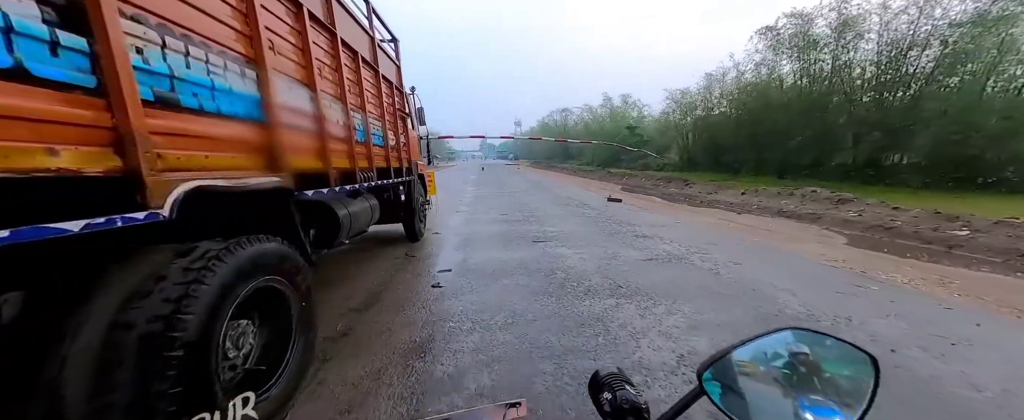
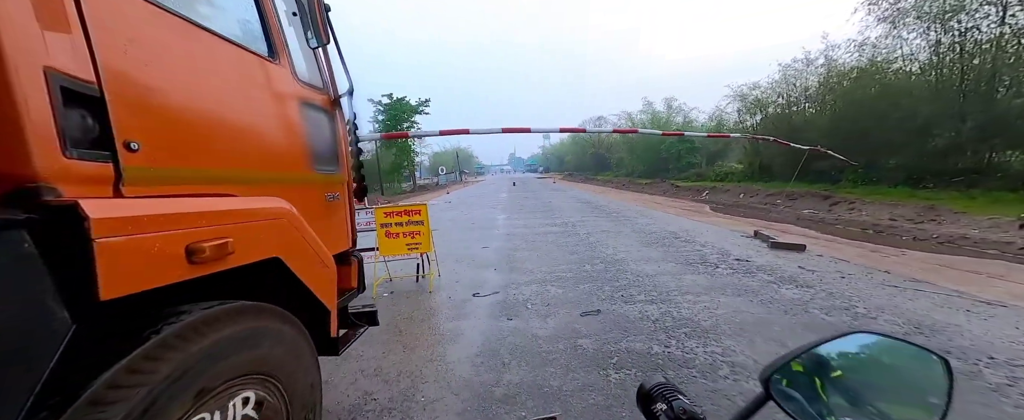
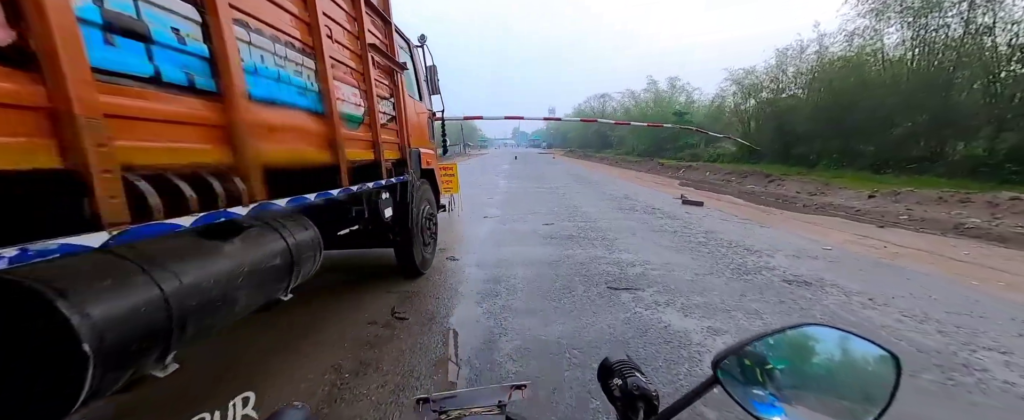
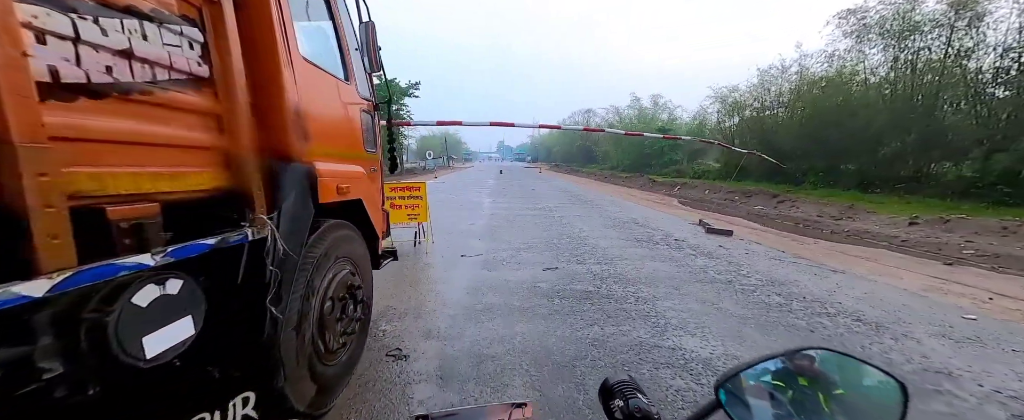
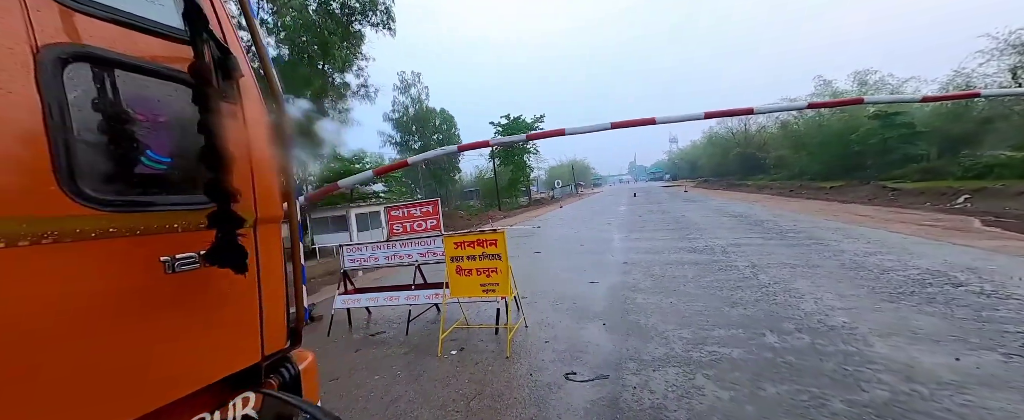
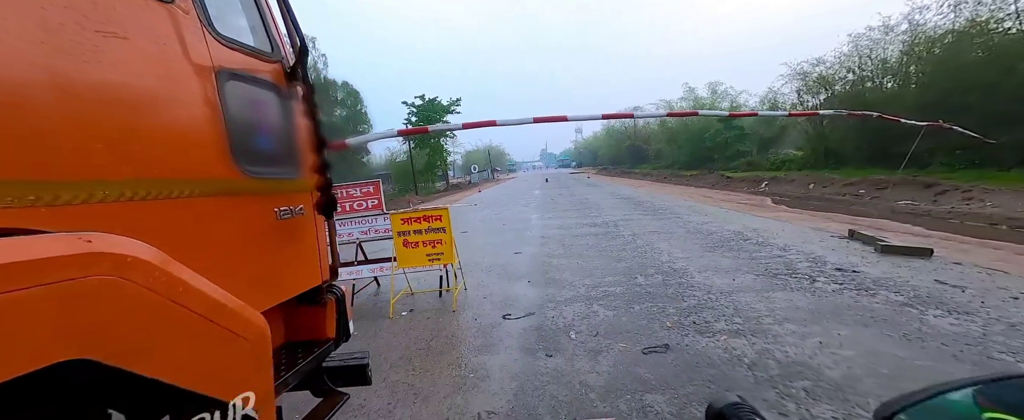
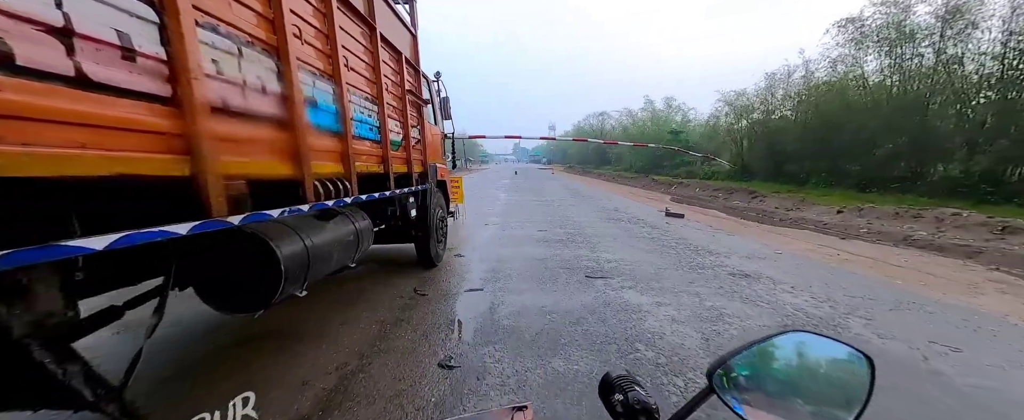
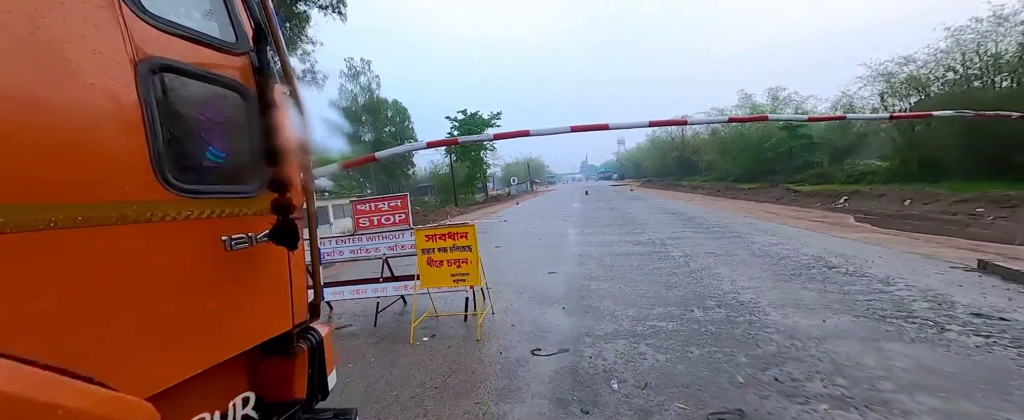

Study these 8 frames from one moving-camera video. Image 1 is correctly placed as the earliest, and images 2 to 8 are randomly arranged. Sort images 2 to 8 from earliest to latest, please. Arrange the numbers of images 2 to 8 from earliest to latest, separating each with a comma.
7, 3, 4, 2, 6, 8, 5
